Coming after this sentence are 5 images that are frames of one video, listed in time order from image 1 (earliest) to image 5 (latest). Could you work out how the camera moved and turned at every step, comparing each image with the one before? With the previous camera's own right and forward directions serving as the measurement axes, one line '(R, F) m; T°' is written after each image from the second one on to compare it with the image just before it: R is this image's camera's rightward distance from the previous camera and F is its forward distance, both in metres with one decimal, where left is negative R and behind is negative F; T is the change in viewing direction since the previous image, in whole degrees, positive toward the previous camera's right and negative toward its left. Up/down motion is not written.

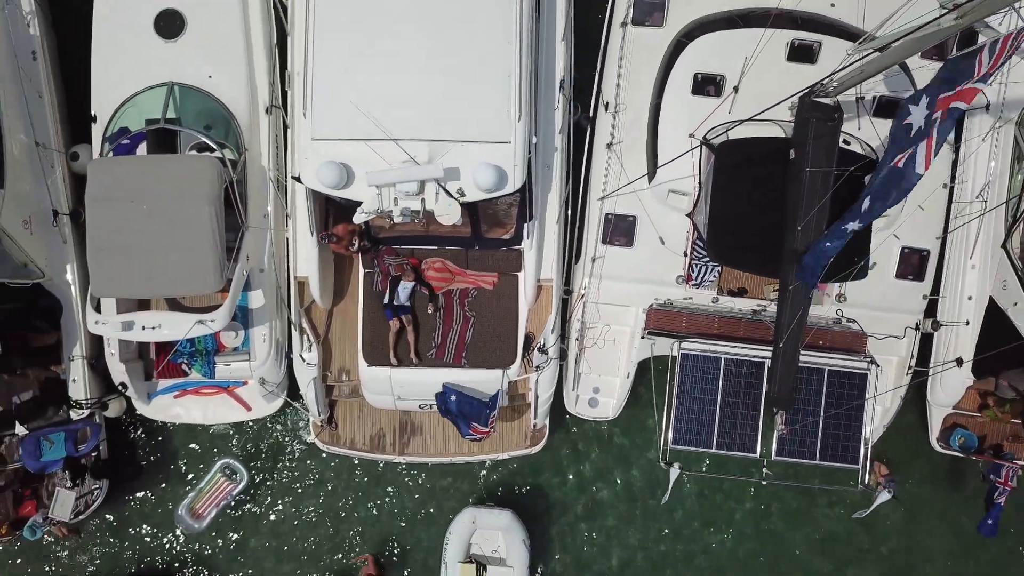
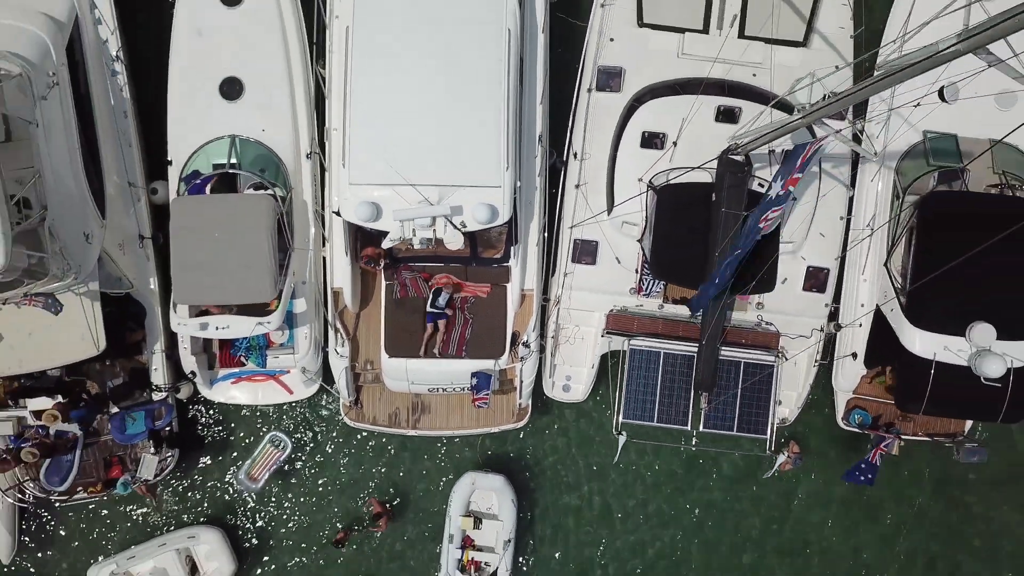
(+0.1, -1.2) m; 0°
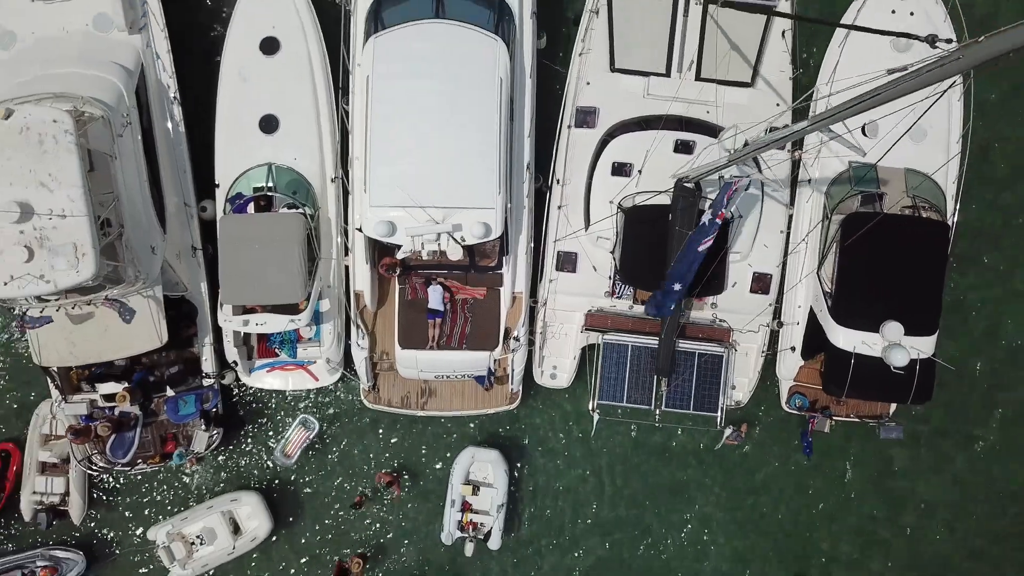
(+0.1, -1.1) m; 0°
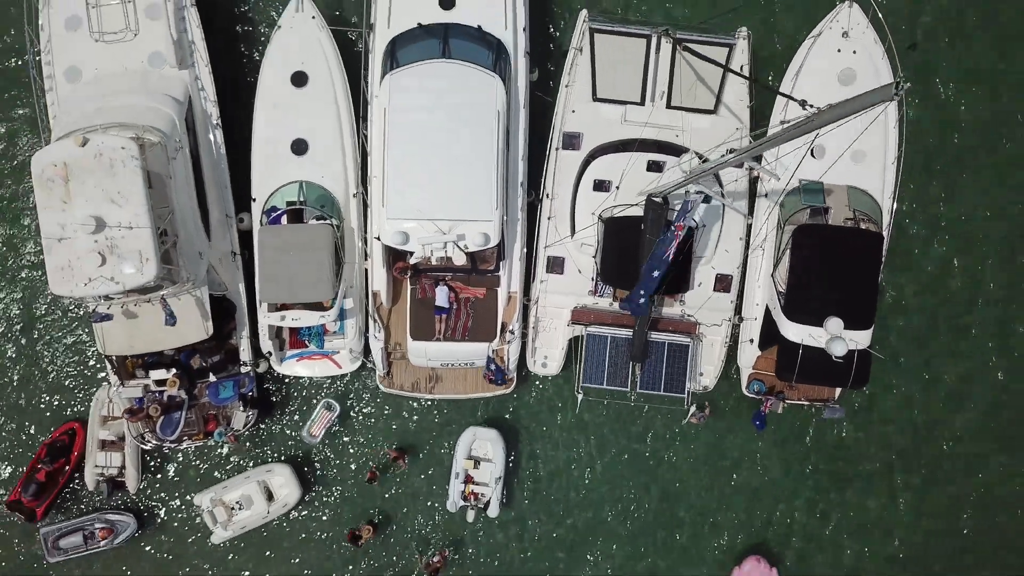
(+0.1, -1.1) m; 0°
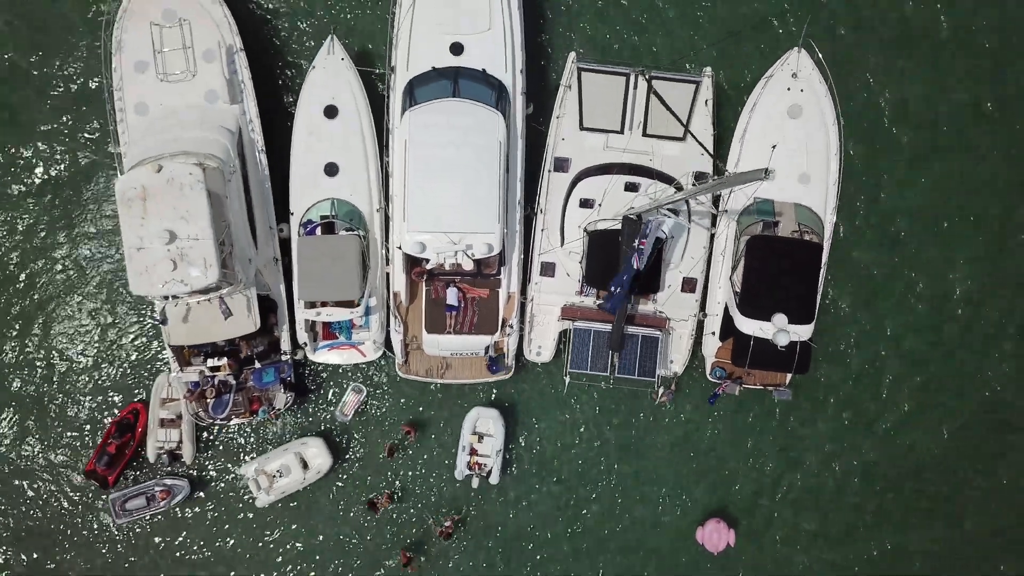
(+0.1, -1.4) m; 0°
